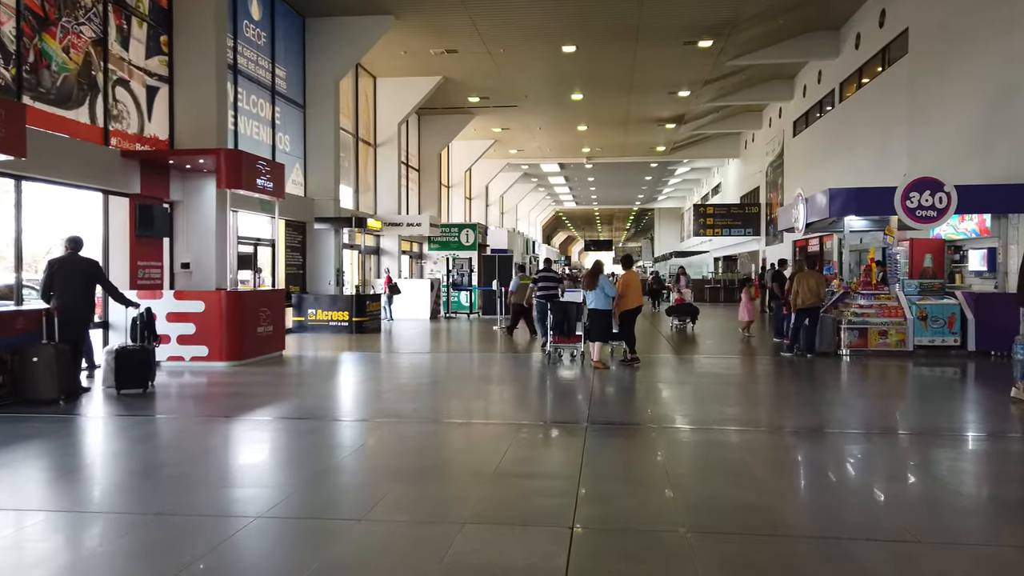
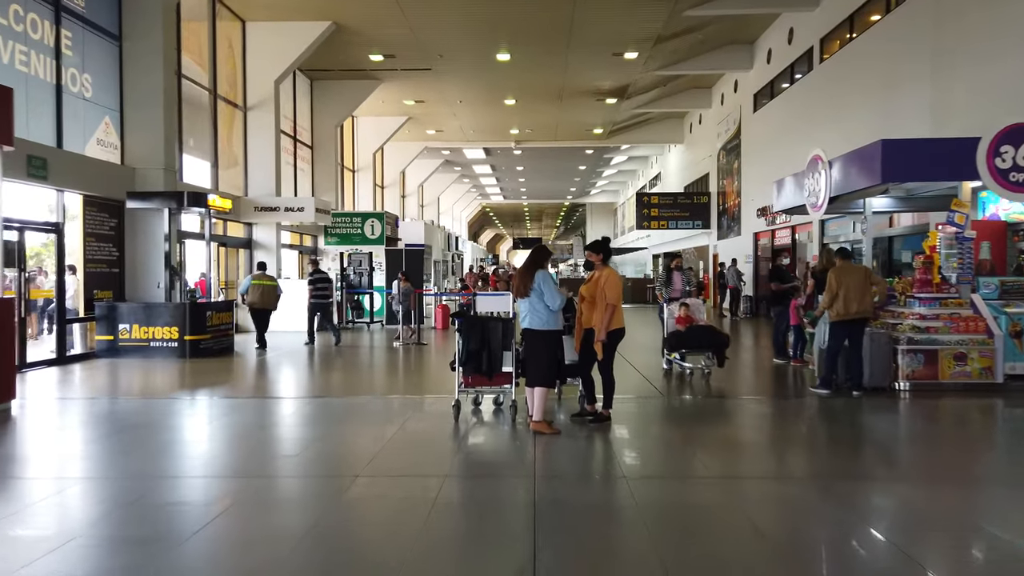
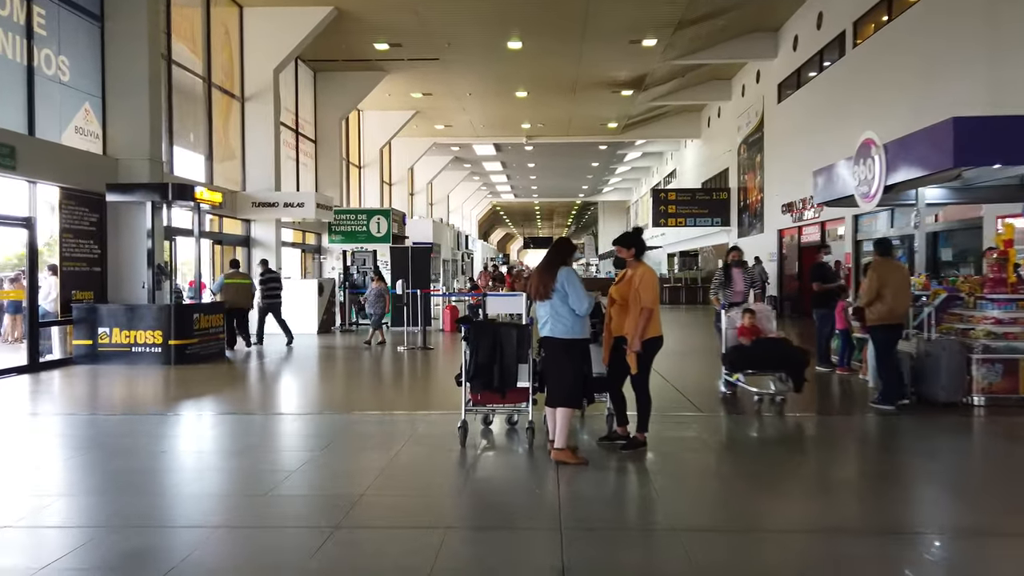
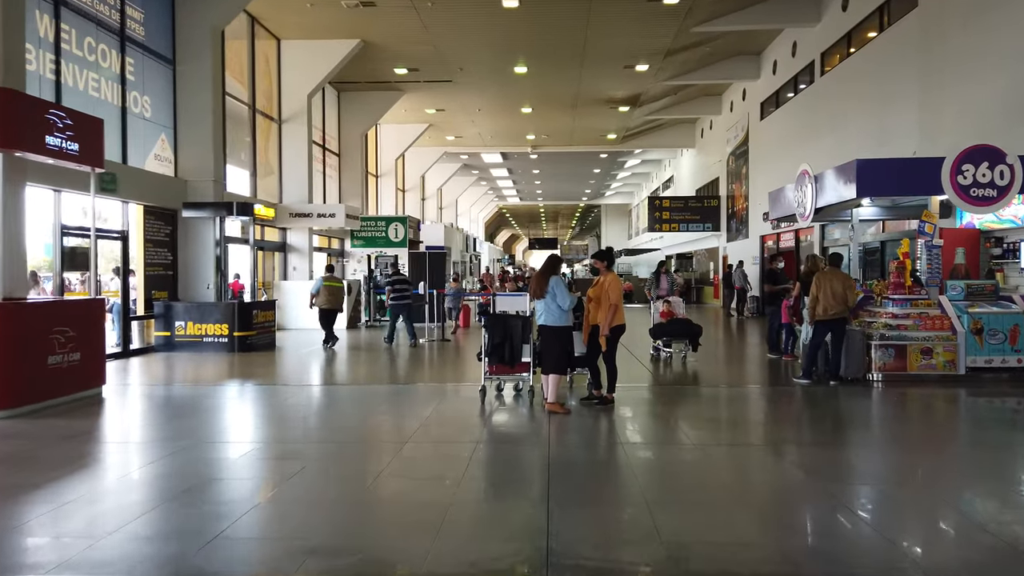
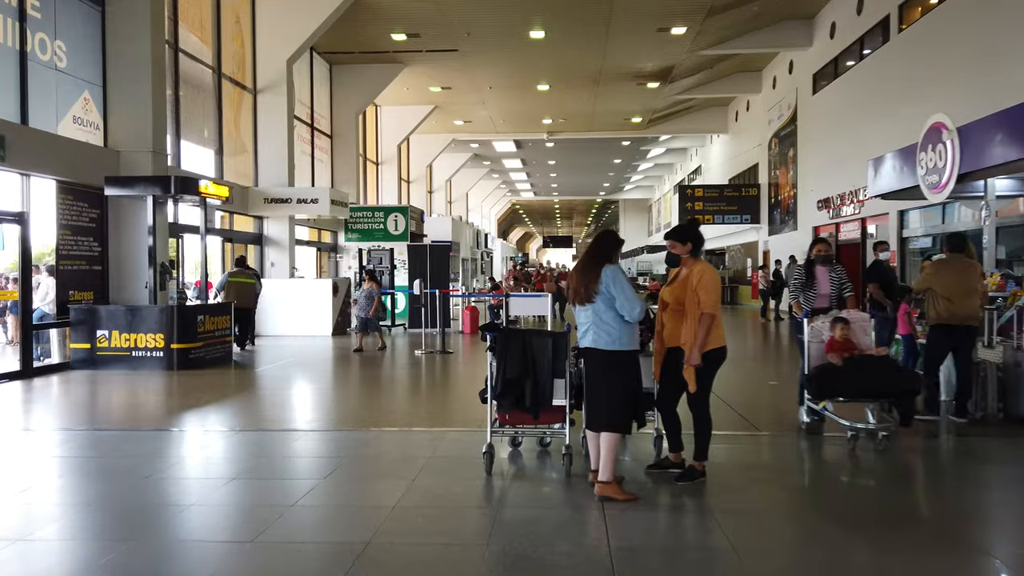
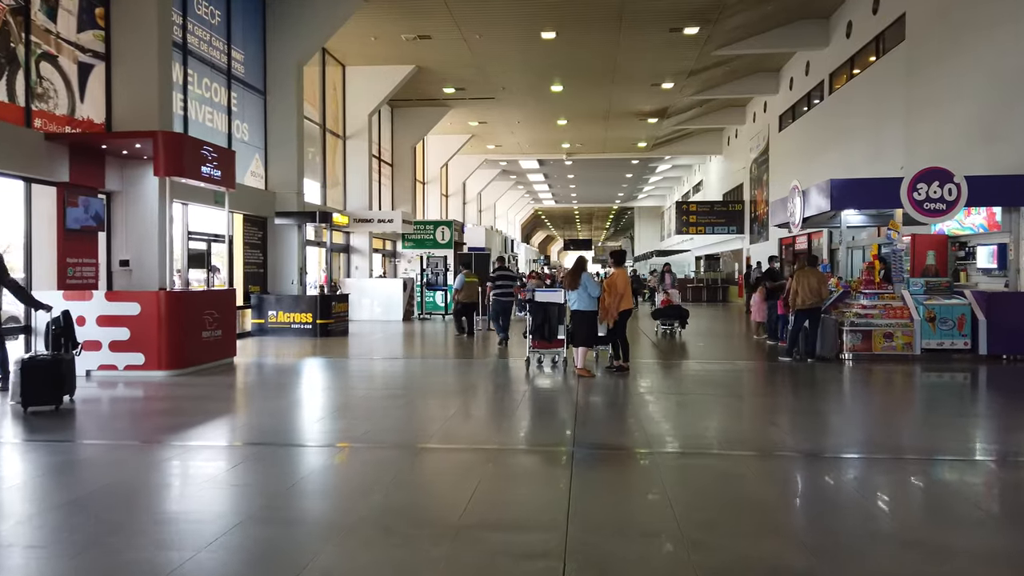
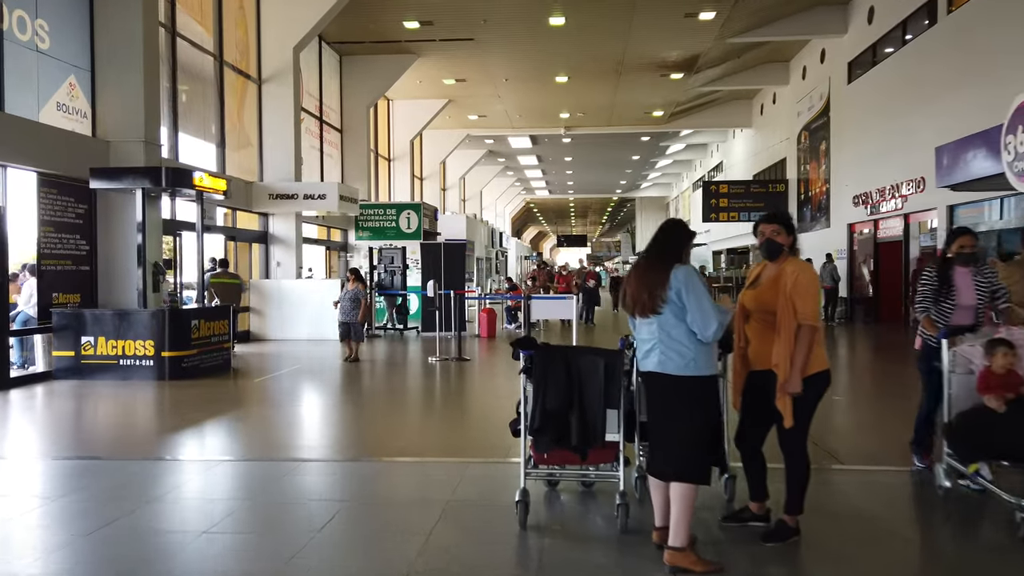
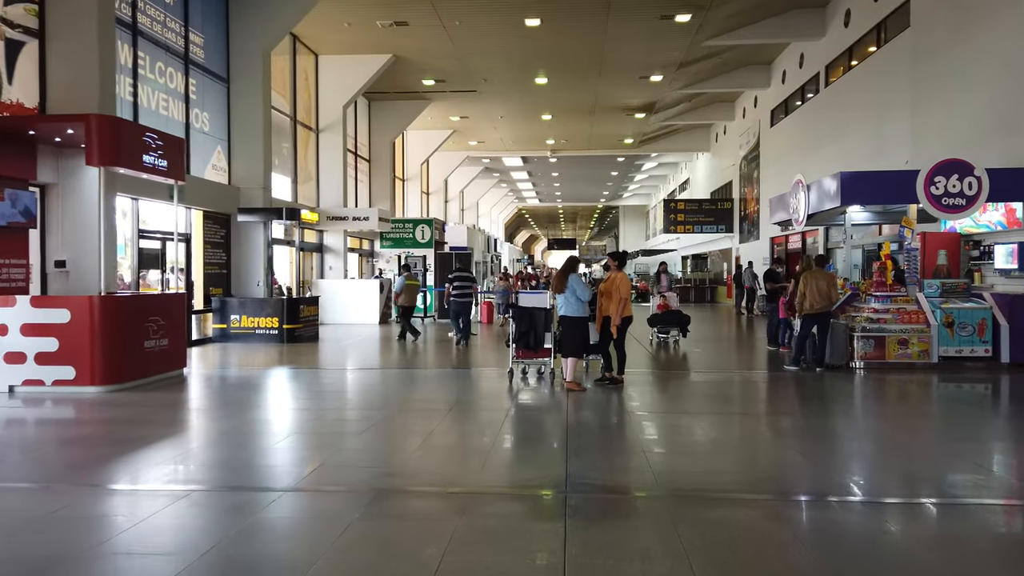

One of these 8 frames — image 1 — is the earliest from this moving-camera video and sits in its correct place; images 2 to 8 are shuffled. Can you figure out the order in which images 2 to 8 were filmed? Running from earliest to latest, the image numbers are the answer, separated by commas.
6, 8, 4, 2, 3, 5, 7
